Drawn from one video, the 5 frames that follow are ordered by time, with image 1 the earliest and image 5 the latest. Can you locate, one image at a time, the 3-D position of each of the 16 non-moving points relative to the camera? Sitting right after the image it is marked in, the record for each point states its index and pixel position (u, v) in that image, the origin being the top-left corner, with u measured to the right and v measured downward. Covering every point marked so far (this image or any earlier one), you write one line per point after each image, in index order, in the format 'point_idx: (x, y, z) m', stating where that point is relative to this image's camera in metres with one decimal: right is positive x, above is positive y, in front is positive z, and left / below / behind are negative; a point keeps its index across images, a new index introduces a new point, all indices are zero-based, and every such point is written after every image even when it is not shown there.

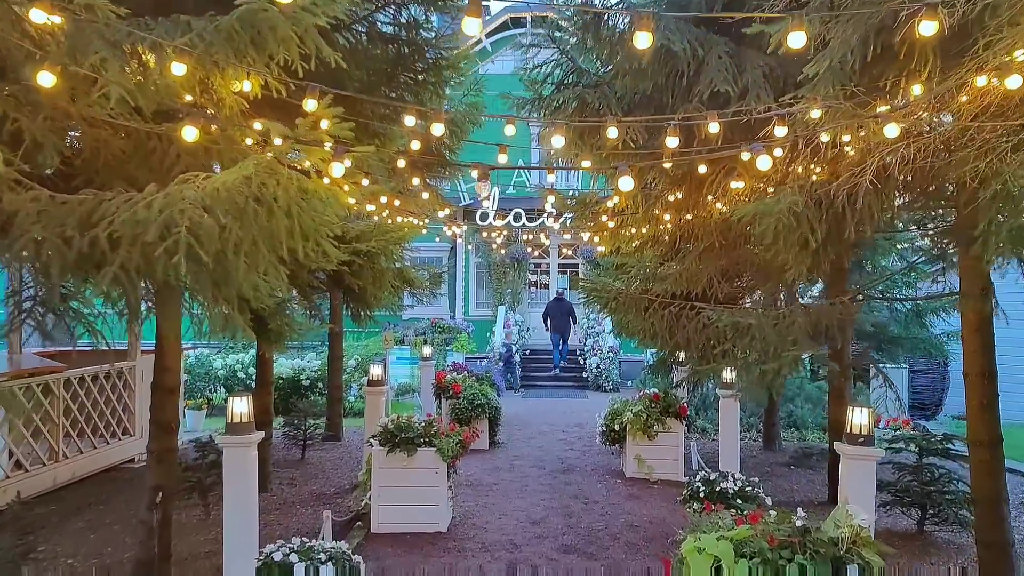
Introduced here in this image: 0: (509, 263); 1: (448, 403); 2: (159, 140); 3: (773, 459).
0: (-0.1, +0.5, +17.6) m
1: (-0.8, -1.4, +9.8) m
2: (-1.5, +0.6, +3.4) m
3: (+2.9, -1.9, +9.1) m
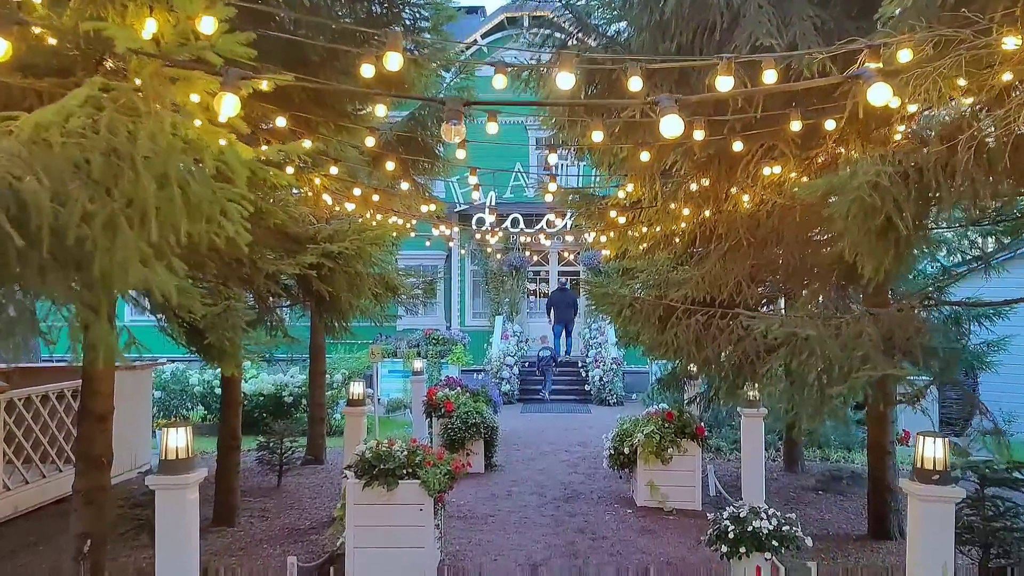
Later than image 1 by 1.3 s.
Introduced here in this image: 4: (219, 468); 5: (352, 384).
0: (-0.1, +0.3, +16.8) m
1: (-0.8, -1.5, +8.9) m
2: (-1.5, +0.6, +2.6) m
3: (+2.9, -2.0, +8.2) m
4: (-2.5, -1.5, +6.8) m
5: (-1.4, -0.8, +7.1) m
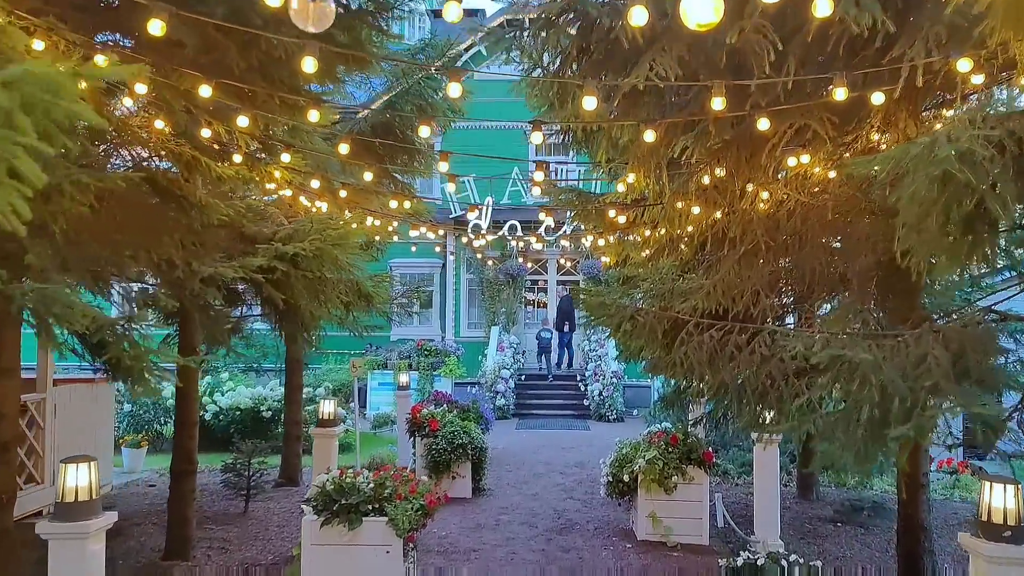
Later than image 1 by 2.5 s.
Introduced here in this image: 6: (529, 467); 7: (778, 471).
0: (-0.2, +0.2, +16.1) m
1: (-0.9, -1.6, +8.2) m
2: (-1.6, +0.6, +1.9) m
3: (+2.8, -2.1, +7.5) m
4: (-2.6, -1.6, +6.1) m
5: (-1.5, -0.9, +6.4) m
6: (+0.2, -2.2, +9.8) m
7: (+1.9, -1.3, +5.9) m
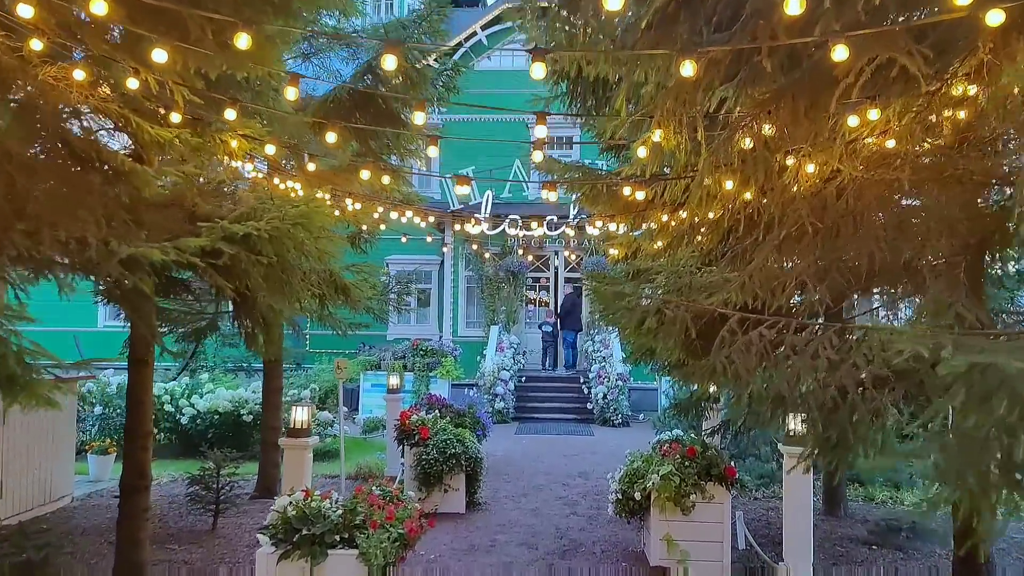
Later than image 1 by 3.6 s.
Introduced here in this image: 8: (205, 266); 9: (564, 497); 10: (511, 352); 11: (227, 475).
0: (-0.2, +0.2, +15.4) m
1: (-0.9, -1.5, +7.5) m
2: (-1.6, +0.7, +1.2) m
3: (+2.8, -2.0, +6.7) m
4: (-2.6, -1.5, +5.4) m
5: (-1.5, -0.8, +5.7) m
6: (+0.2, -2.1, +9.0) m
7: (+1.9, -1.3, +5.1) m
8: (-1.4, +0.1, +3.7) m
9: (+0.5, -2.1, +8.1) m
10: (0.0, -1.1, +14.4) m
11: (-2.5, -1.6, +7.1) m
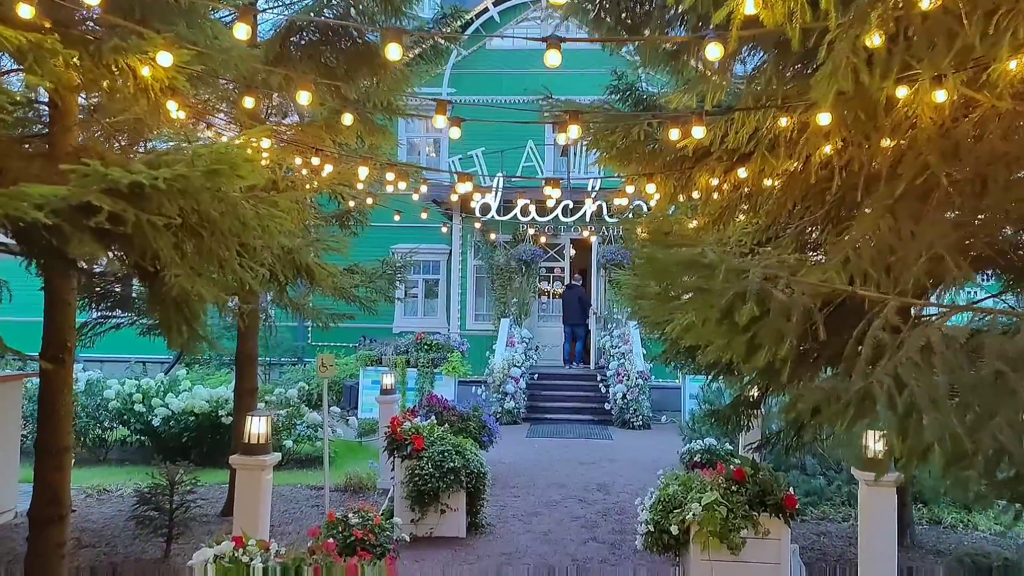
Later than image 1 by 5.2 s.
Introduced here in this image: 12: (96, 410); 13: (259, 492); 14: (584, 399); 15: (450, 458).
0: (0.0, +0.4, +14.3) m
1: (-0.9, -1.4, +6.4) m
2: (-1.7, +0.7, +0.1) m
3: (+2.8, -2.0, +5.6) m
4: (-2.5, -1.4, +4.3) m
5: (-1.5, -0.7, +4.6) m
6: (+0.3, -2.0, +7.9) m
7: (+1.9, -1.2, +4.0) m
8: (-1.4, +0.2, +2.6) m
9: (+0.6, -2.0, +7.0) m
10: (+0.2, -1.0, +13.3) m
11: (-2.4, -1.5, +6.0) m
12: (-4.7, -1.4, +9.0) m
13: (-1.4, -1.1, +4.5) m
14: (+1.1, -1.8, +12.9) m
15: (-0.5, -1.3, +6.4) m
